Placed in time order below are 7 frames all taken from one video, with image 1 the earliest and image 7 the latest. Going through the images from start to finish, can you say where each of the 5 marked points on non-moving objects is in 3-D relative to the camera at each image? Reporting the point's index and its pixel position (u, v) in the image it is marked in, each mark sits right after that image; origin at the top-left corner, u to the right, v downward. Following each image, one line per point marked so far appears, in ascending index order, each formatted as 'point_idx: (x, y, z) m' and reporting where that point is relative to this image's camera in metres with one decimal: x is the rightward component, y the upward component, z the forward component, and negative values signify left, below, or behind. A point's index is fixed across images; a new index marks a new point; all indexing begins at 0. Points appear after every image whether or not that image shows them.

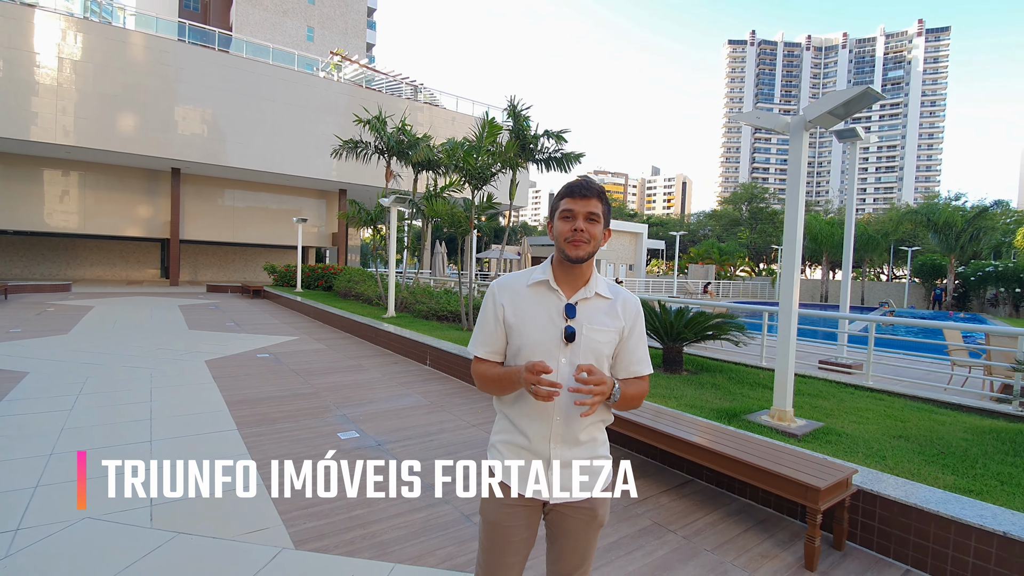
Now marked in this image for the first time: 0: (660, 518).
0: (+0.9, -1.3, +2.9) m
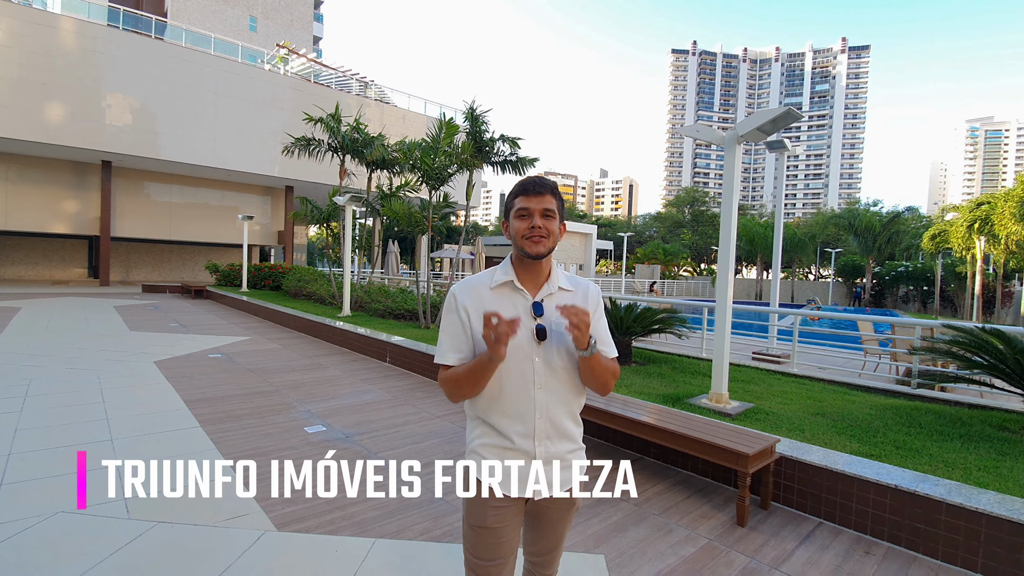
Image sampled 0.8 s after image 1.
0: (+0.7, -1.3, +3.2) m
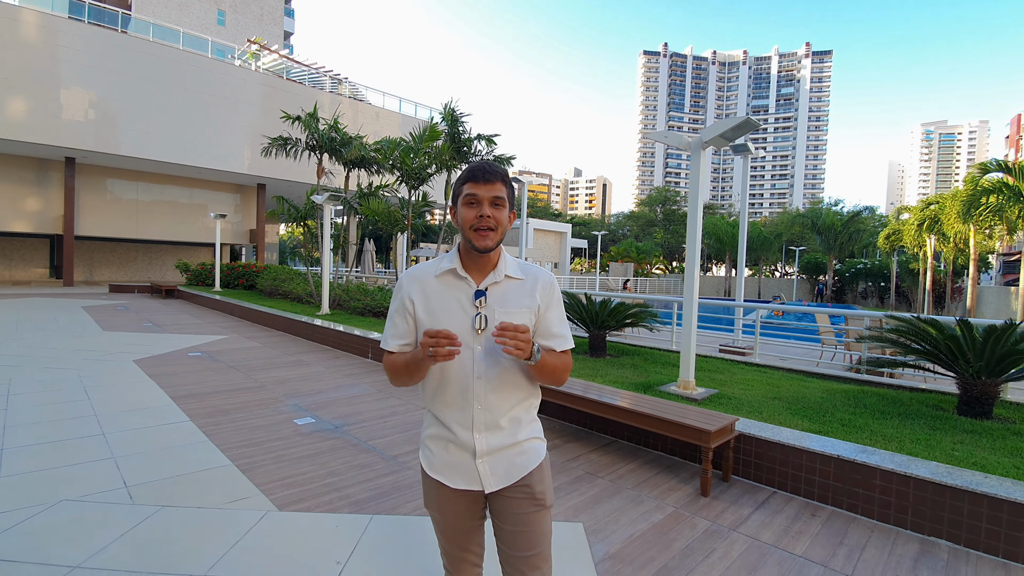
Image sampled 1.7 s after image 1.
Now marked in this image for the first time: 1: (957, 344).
0: (+0.6, -1.3, +3.5) m
1: (+3.6, -0.5, +4.0) m
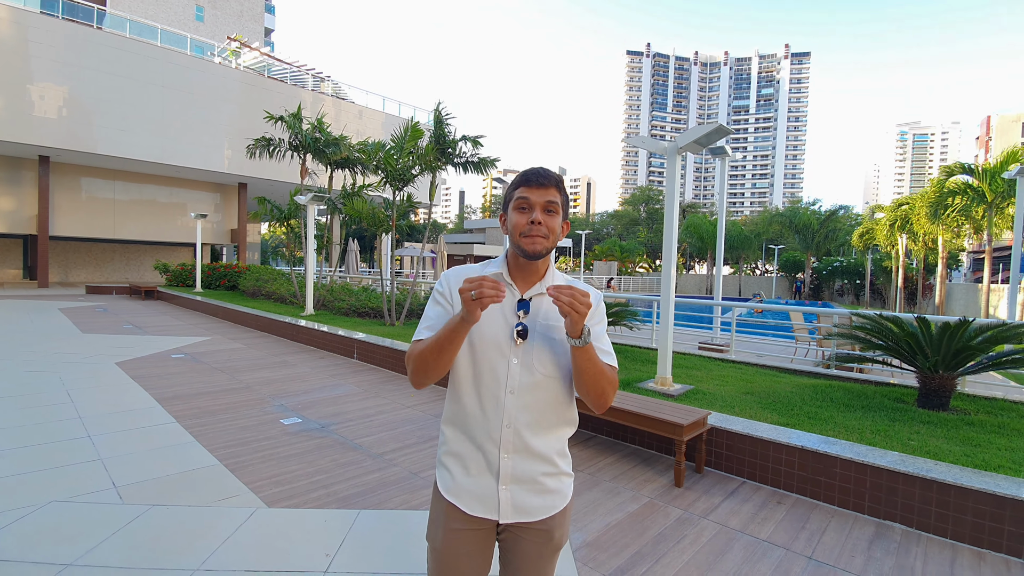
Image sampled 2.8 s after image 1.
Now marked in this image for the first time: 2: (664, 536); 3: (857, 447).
0: (+0.4, -1.3, +3.6) m
1: (+3.4, -0.4, +4.2) m
2: (+0.8, -1.3, +2.7) m
3: (+2.2, -1.0, +3.2) m
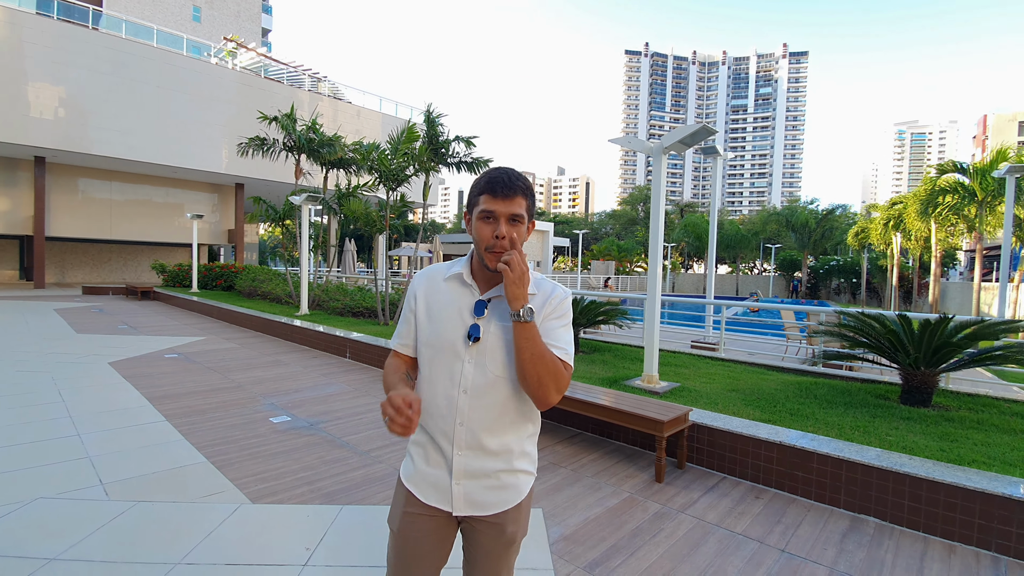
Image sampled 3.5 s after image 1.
0: (+0.3, -1.3, +3.7) m
1: (+3.3, -0.4, +4.3) m
2: (+0.7, -1.3, +2.7) m
3: (+2.1, -1.0, +3.2) m
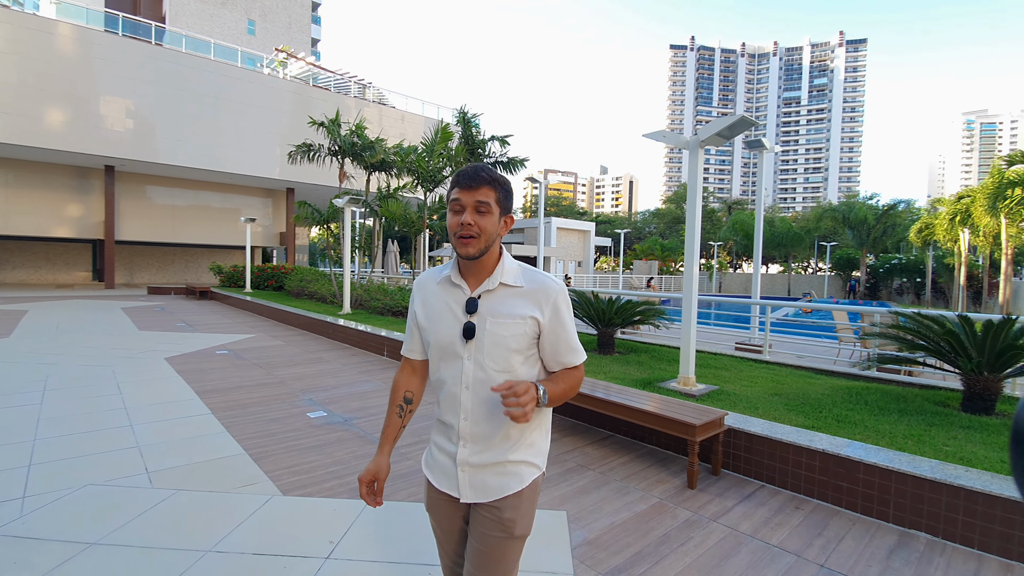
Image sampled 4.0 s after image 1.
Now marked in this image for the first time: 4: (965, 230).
0: (+0.5, -1.3, +3.6) m
1: (+3.5, -0.4, +3.9) m
2: (+0.8, -1.3, +2.6) m
3: (+2.2, -1.0, +3.0) m
4: (+17.4, +2.2, +19.0) m
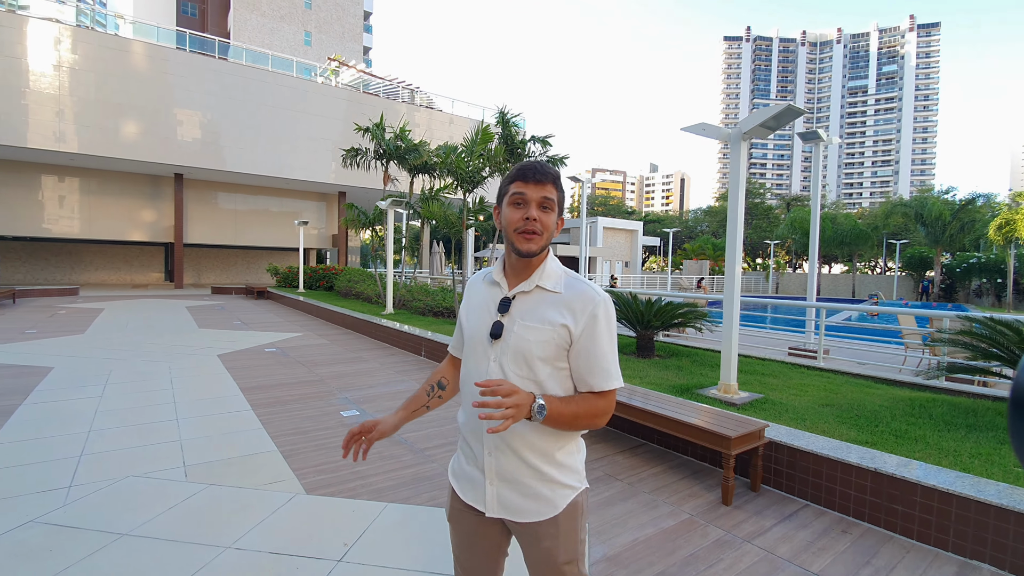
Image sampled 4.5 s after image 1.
0: (+0.7, -1.3, +3.5) m
1: (+3.7, -0.4, +3.5) m
2: (+0.9, -1.3, +2.5) m
3: (+2.4, -1.0, +2.7) m
4: (+19.0, +2.1, +17.2) m
